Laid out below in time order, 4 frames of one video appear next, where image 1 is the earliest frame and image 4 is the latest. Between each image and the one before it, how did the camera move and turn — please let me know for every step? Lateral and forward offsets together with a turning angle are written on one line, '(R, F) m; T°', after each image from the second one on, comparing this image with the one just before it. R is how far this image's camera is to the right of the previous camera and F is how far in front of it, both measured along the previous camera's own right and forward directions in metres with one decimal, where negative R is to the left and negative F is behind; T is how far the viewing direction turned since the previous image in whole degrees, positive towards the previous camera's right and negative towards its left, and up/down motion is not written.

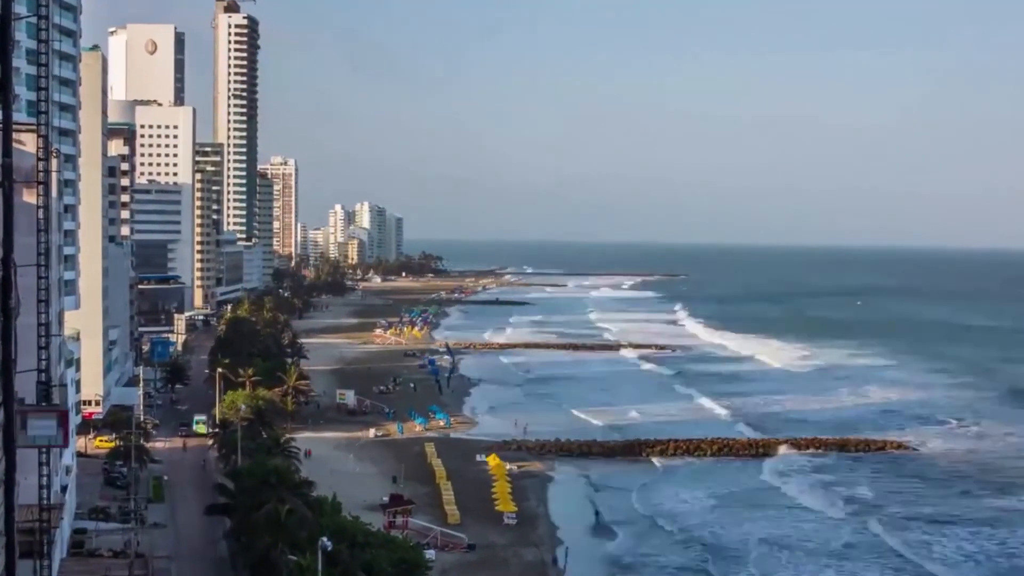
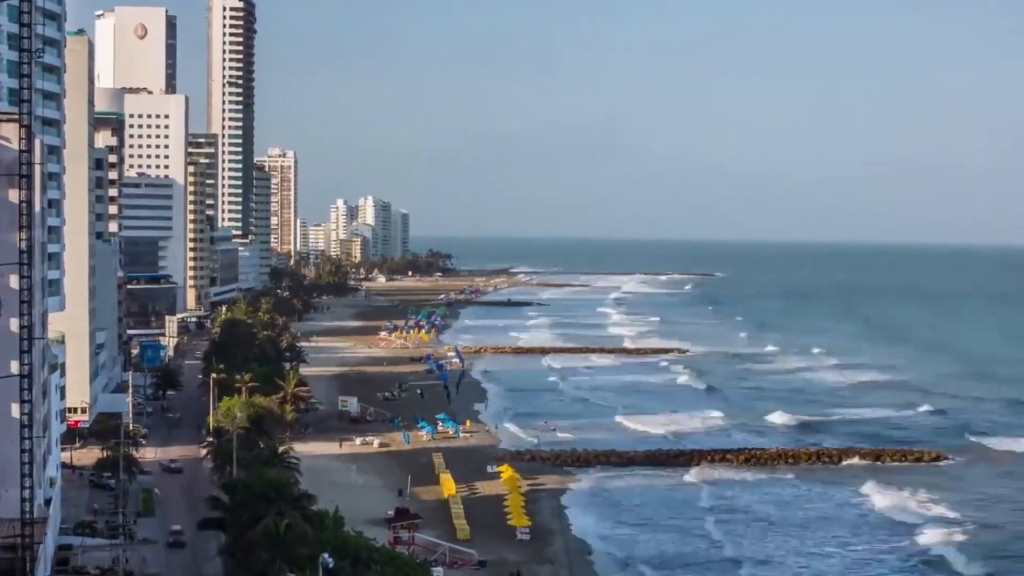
(-0.8, +4.1) m; 0°
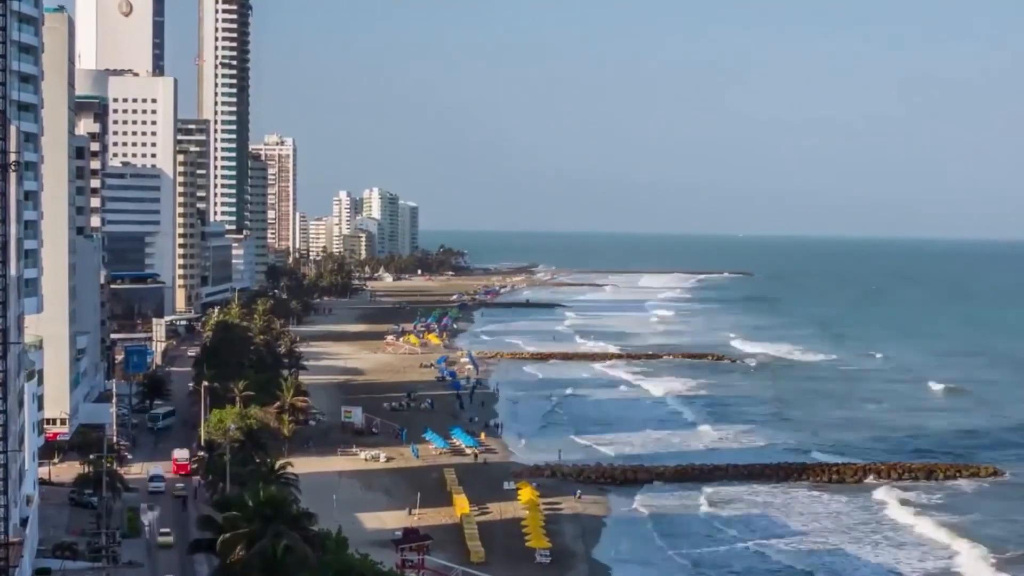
(-1.0, +5.3) m; 0°
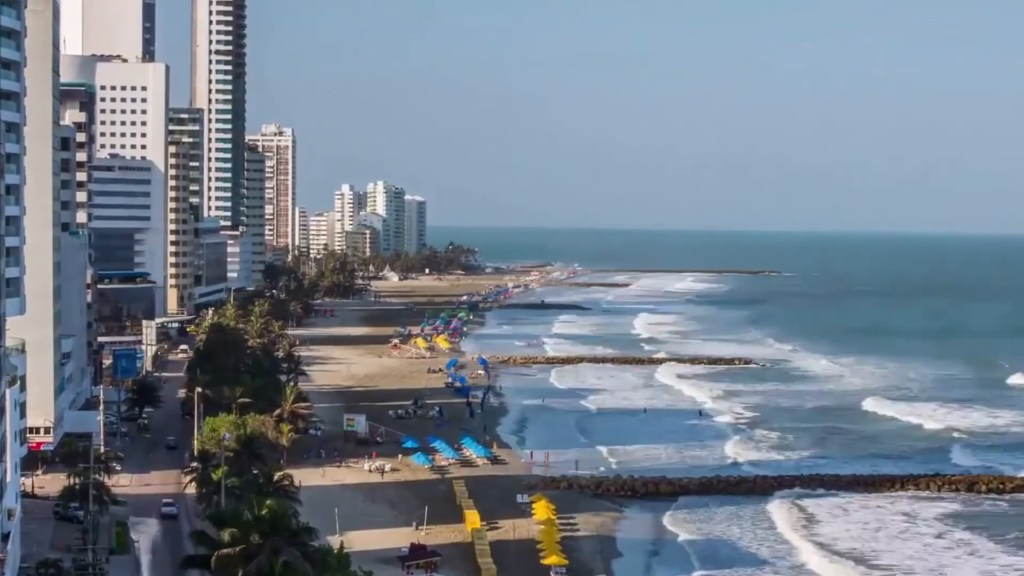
(-0.7, +3.5) m; 0°
